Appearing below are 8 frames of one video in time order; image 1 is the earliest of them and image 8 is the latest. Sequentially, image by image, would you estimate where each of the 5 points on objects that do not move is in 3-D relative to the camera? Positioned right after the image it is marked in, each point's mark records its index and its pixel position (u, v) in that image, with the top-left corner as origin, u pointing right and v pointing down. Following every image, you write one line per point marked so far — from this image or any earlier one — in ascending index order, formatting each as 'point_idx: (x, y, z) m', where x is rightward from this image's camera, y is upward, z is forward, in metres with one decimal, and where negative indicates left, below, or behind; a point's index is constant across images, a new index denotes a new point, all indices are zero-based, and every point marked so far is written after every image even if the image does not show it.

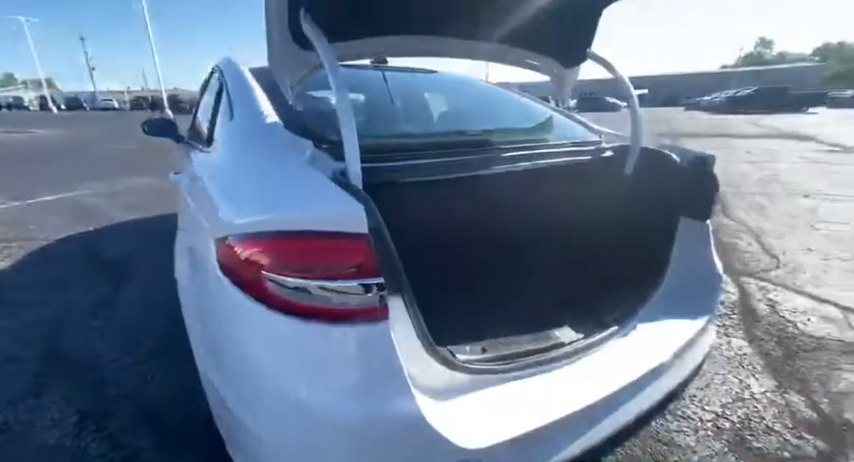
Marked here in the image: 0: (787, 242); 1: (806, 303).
0: (+3.5, -0.1, +3.7) m
1: (+2.6, -0.5, +2.6) m
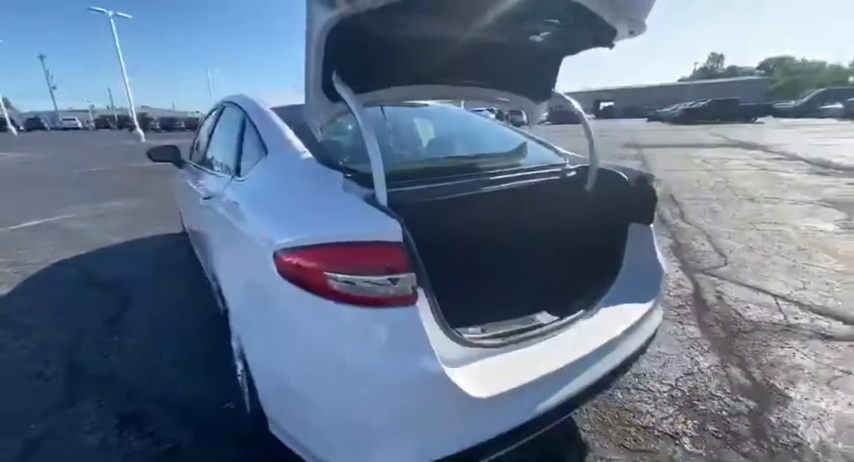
0: (+3.3, -0.1, +4.2) m
1: (+2.5, -0.5, +3.0) m
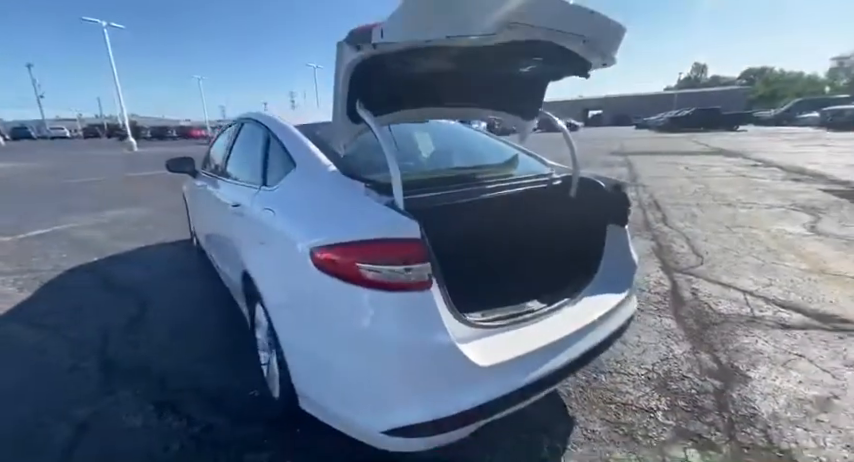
0: (+3.3, -0.1, +4.5) m
1: (+2.5, -0.5, +3.3) m
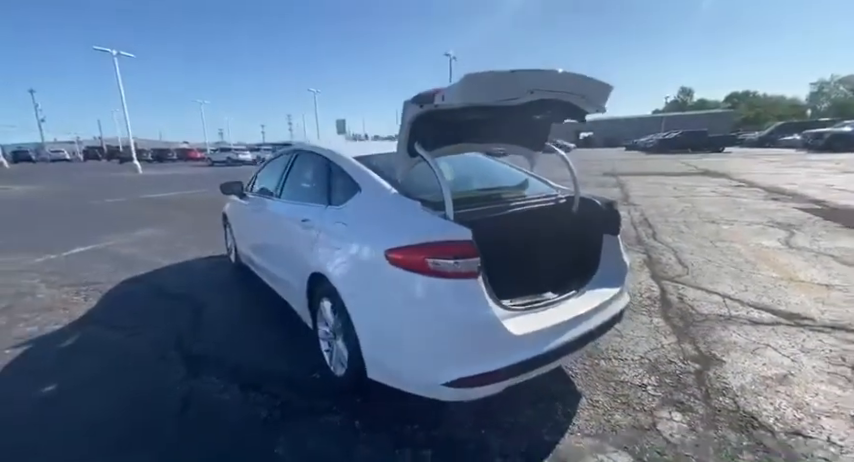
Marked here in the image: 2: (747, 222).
0: (+3.5, -0.3, +5.0) m
1: (+2.7, -0.6, +3.8) m
2: (+5.6, +0.2, +6.7) m
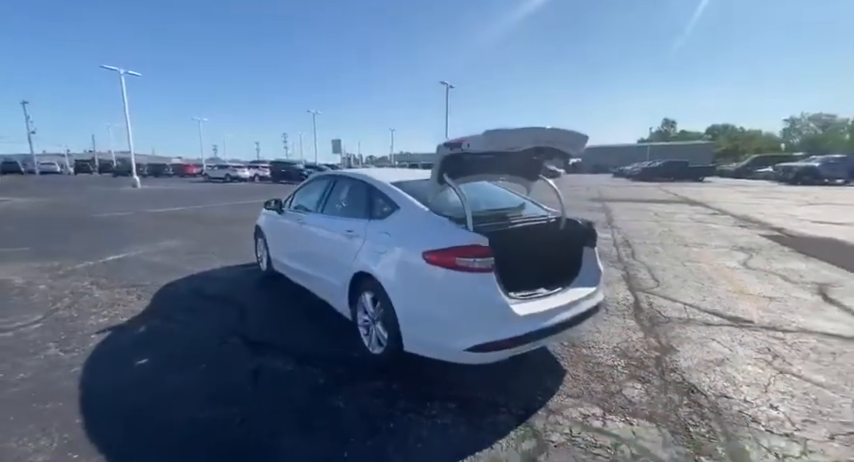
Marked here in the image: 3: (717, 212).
0: (+3.6, -0.6, +5.8) m
1: (+2.8, -0.8, +4.6) m
2: (+5.7, -0.3, +7.6) m
3: (+9.5, +0.6, +12.7) m
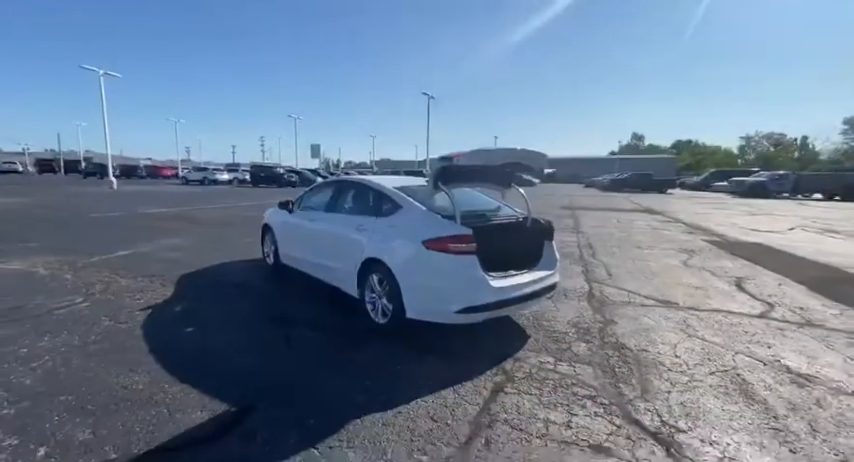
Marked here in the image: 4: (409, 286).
0: (+3.4, -0.7, +6.8) m
1: (+2.7, -0.8, +5.5) m
2: (+5.3, -0.4, +8.7) m
3: (+8.9, +0.4, +14.0) m
4: (-0.2, -0.5, +3.5) m
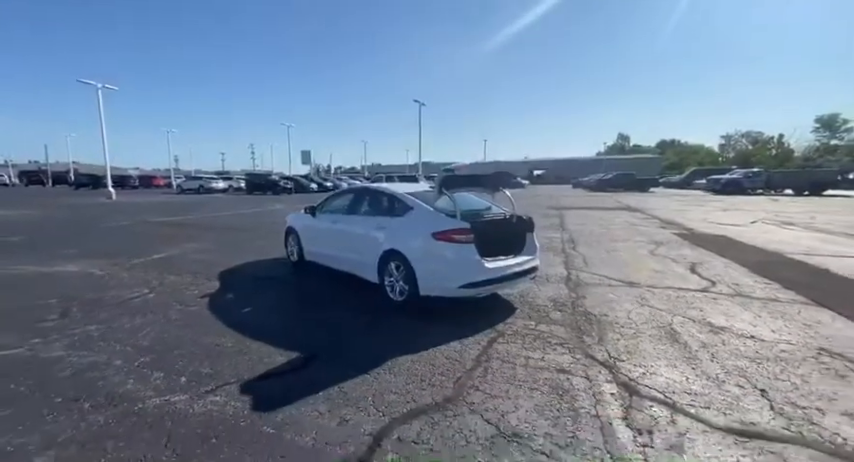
0: (+3.4, -0.6, +7.9) m
1: (+2.8, -0.8, +6.6) m
2: (+5.3, -0.2, +9.8) m
3: (+8.8, +0.6, +15.2) m
4: (-0.1, -0.5, +4.5) m
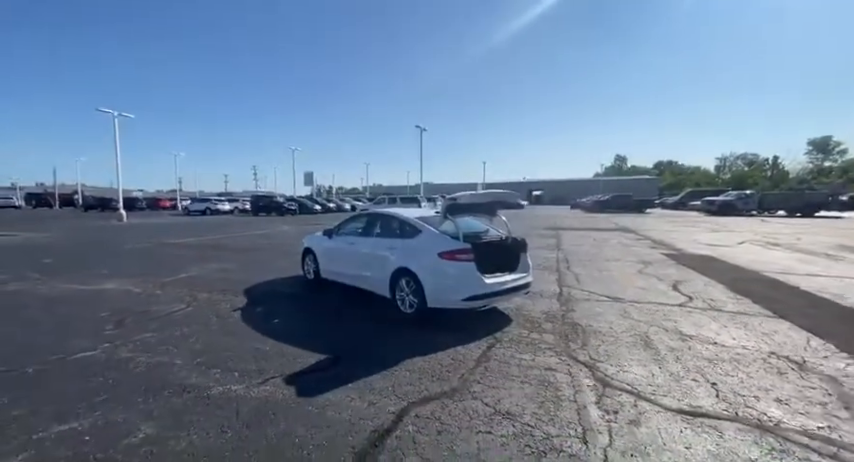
0: (+3.5, -1.0, +8.5) m
1: (+2.9, -1.1, +7.2) m
2: (+5.4, -0.8, +10.5) m
3: (+8.9, -0.3, +15.9) m
4: (0.0, -0.7, +5.2) m
